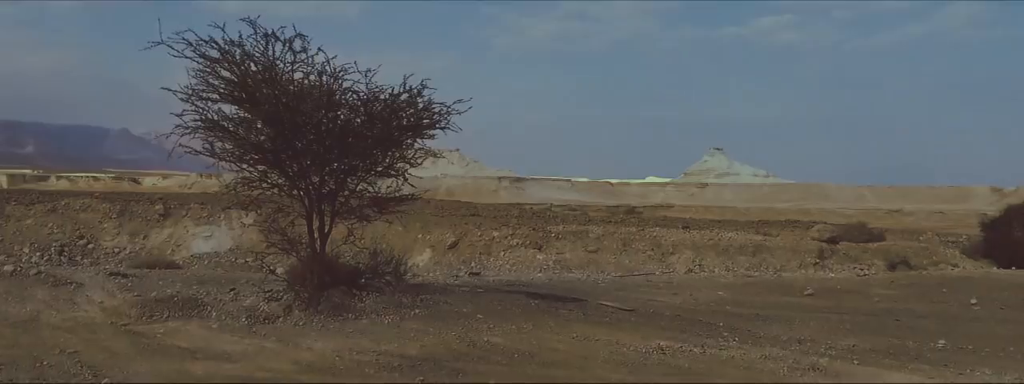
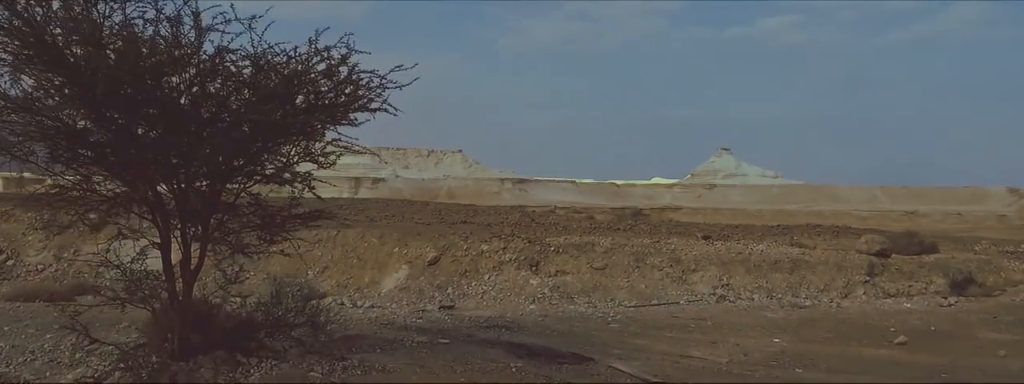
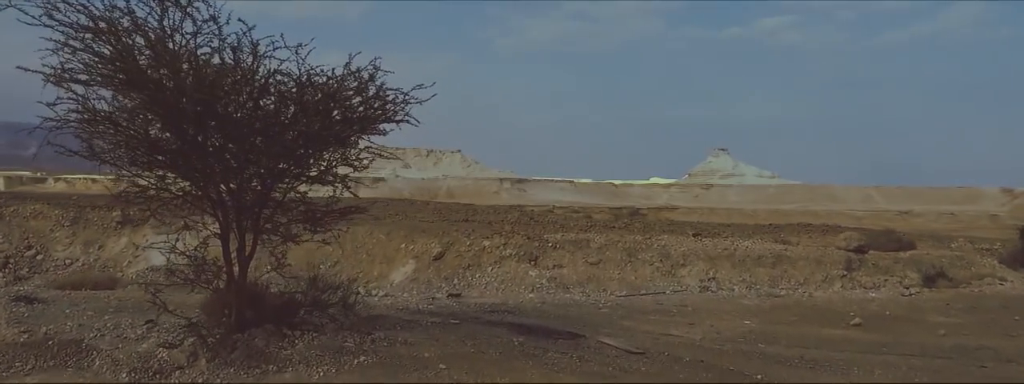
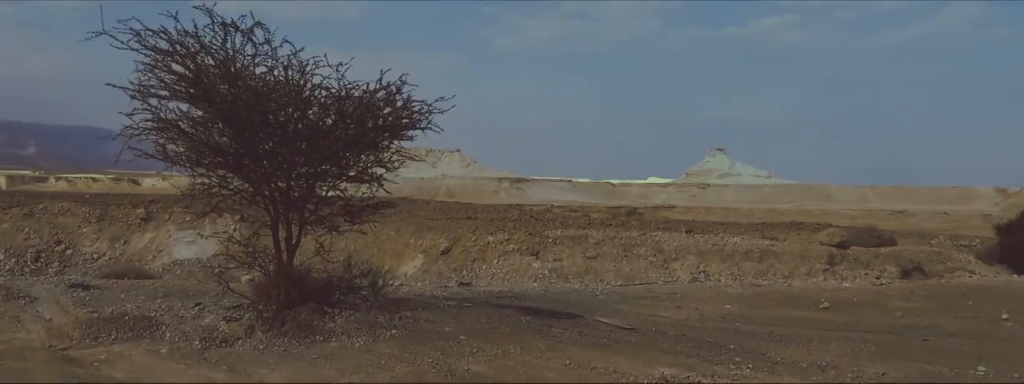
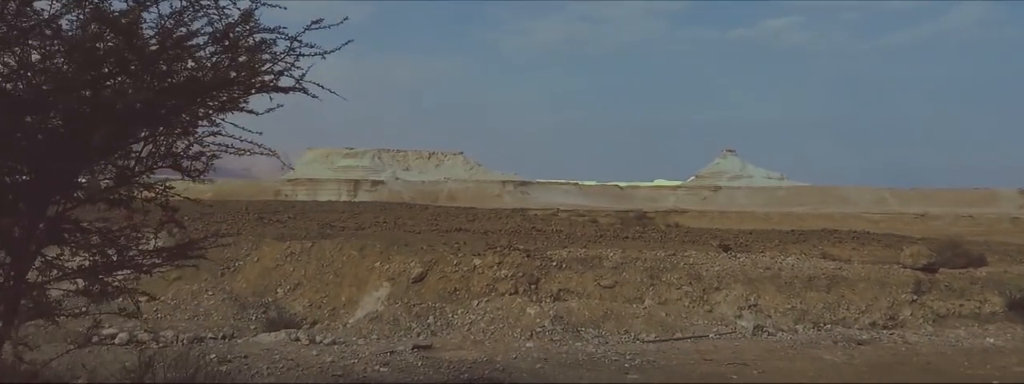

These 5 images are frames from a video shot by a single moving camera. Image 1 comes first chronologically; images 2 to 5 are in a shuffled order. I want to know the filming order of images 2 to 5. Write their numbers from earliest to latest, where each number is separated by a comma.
4, 3, 2, 5
